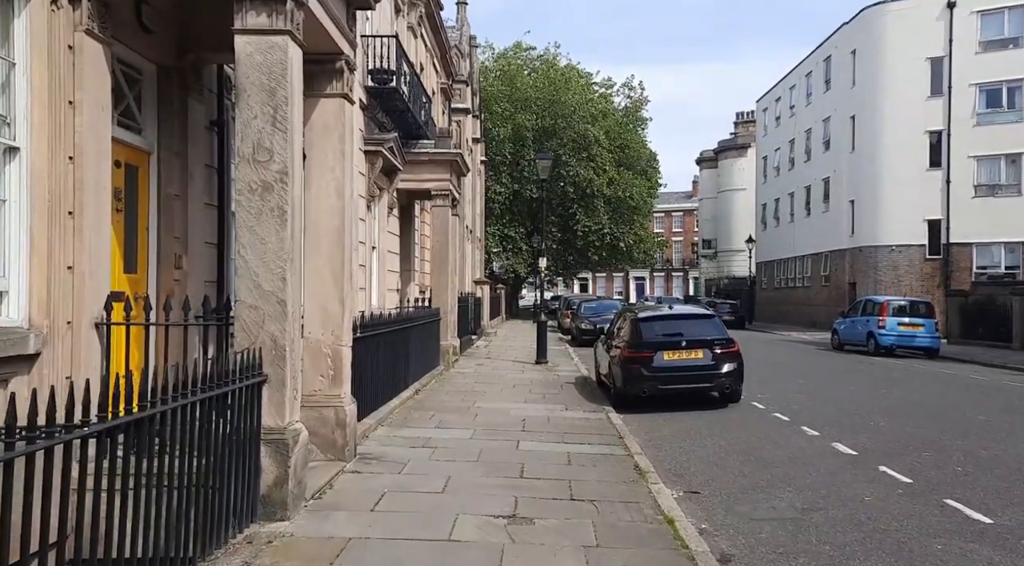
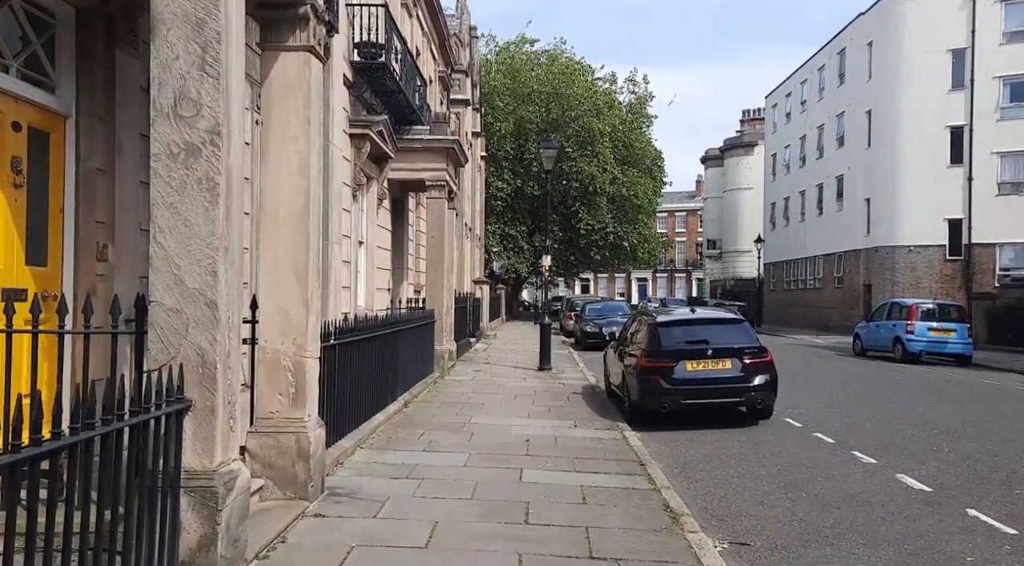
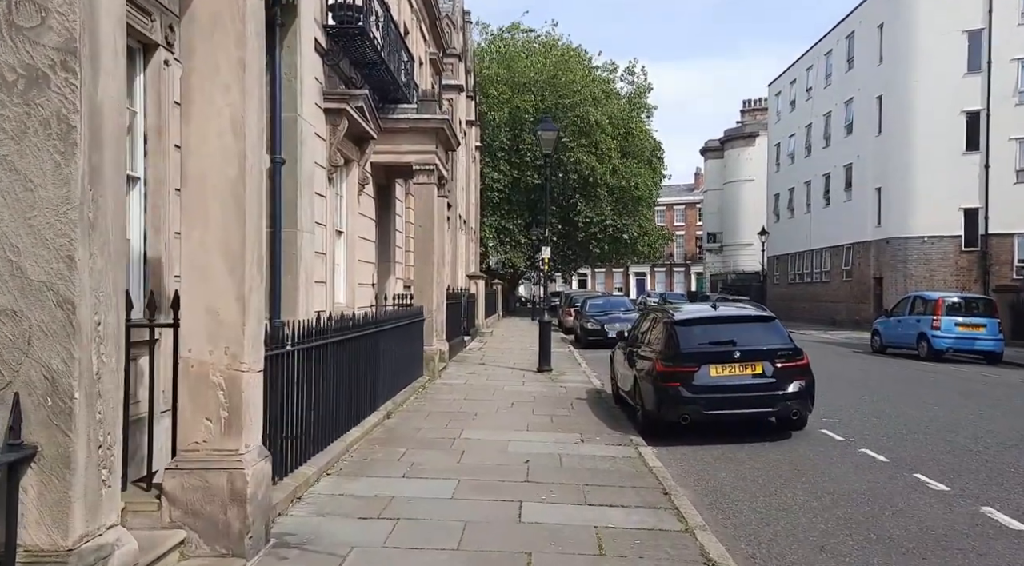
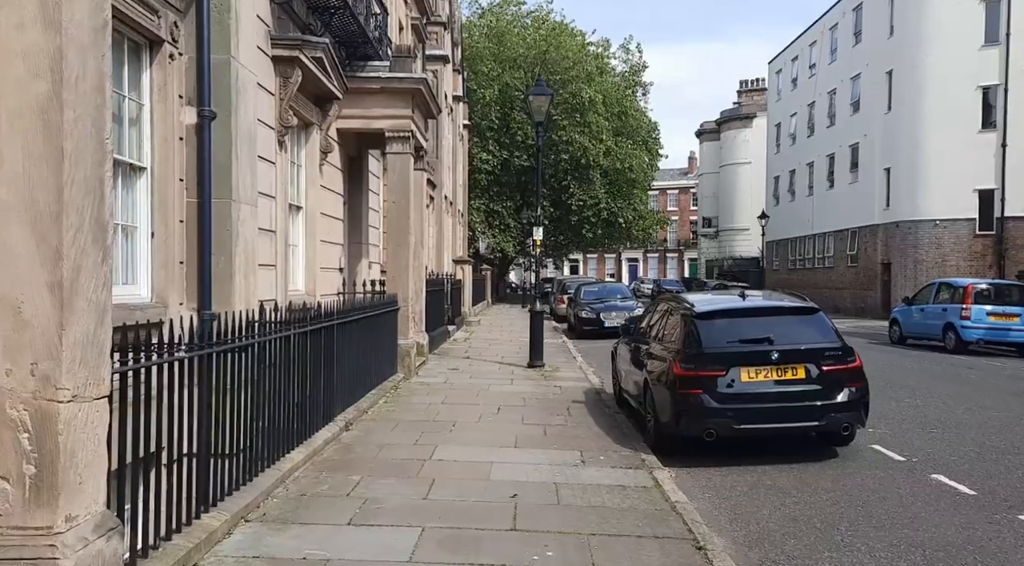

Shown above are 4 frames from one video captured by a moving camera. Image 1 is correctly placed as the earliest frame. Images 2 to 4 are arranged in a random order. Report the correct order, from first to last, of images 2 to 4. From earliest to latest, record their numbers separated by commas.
2, 3, 4
